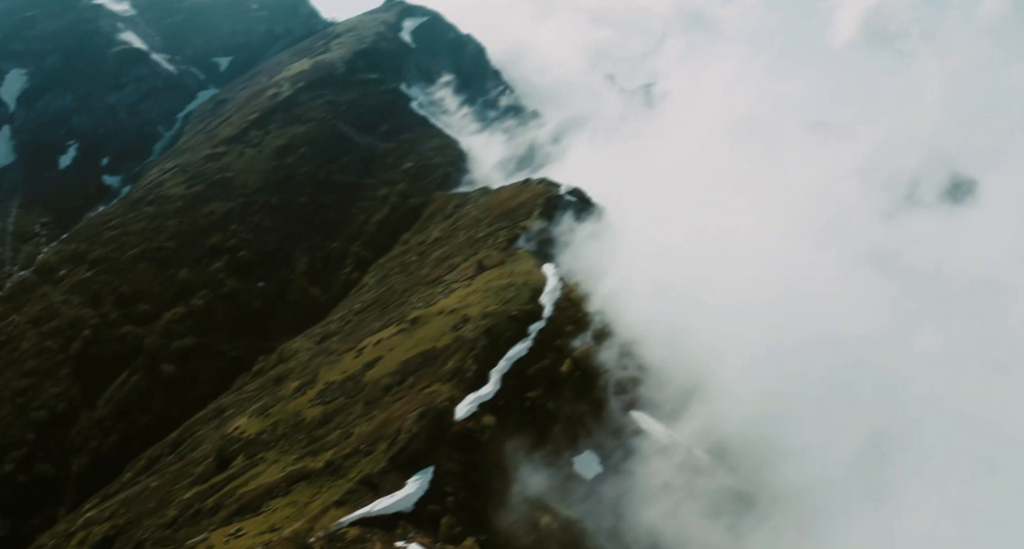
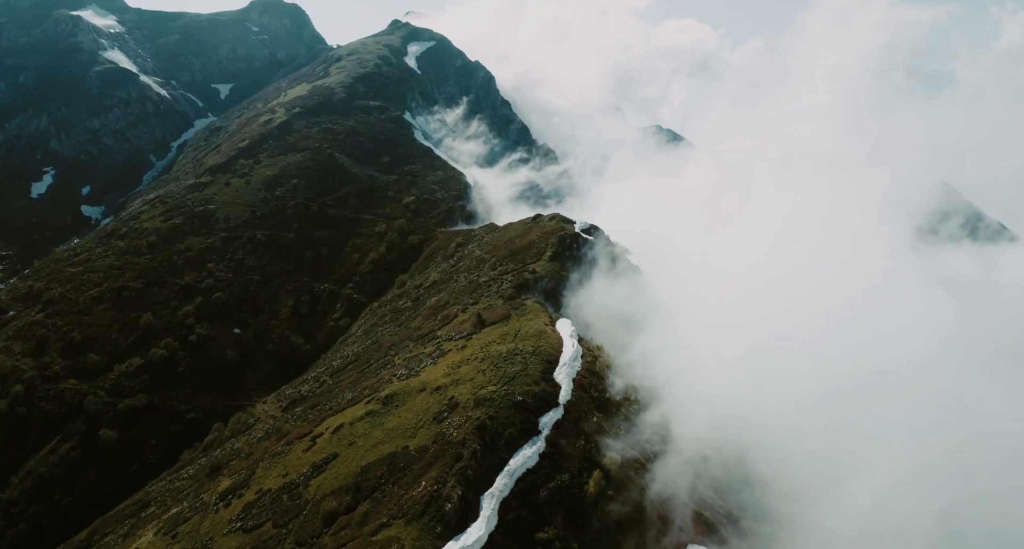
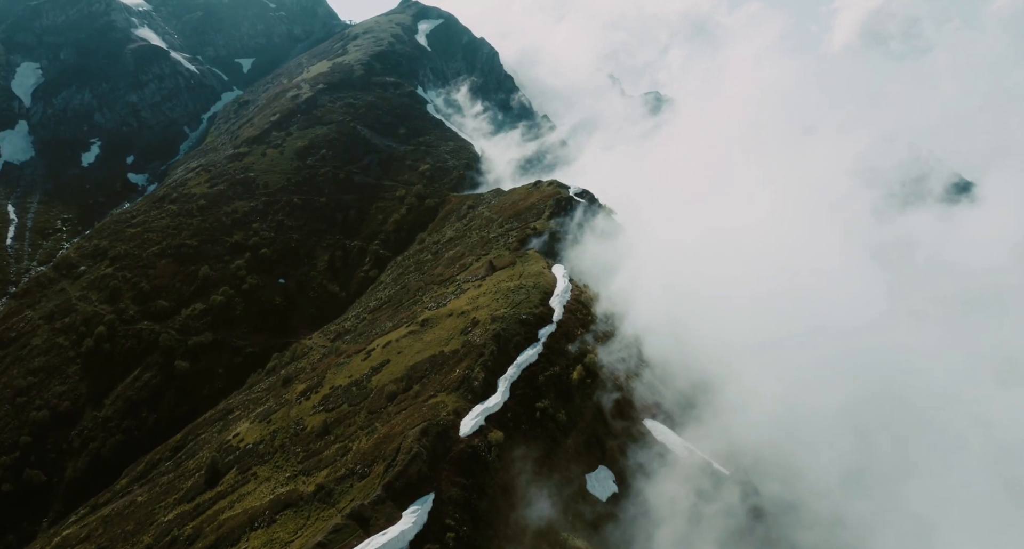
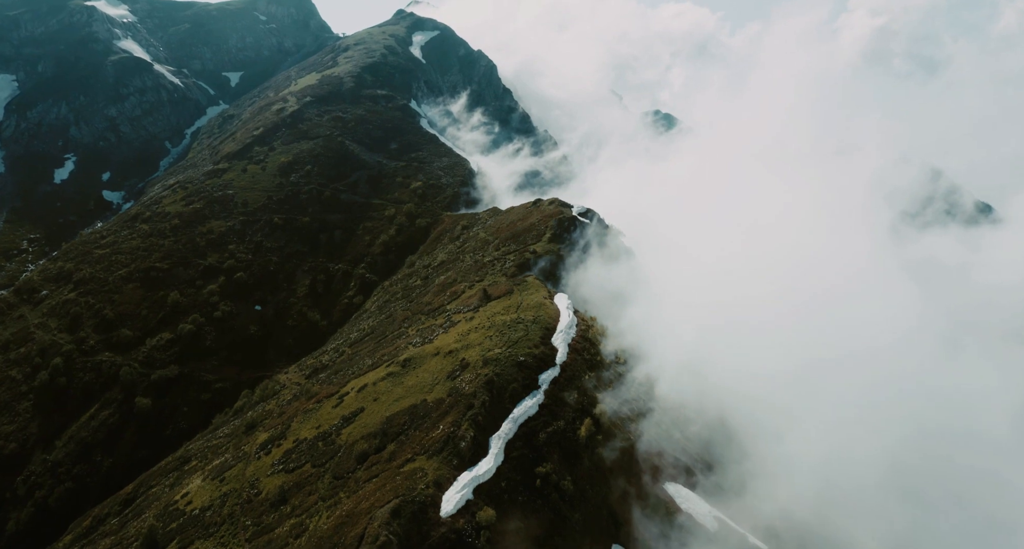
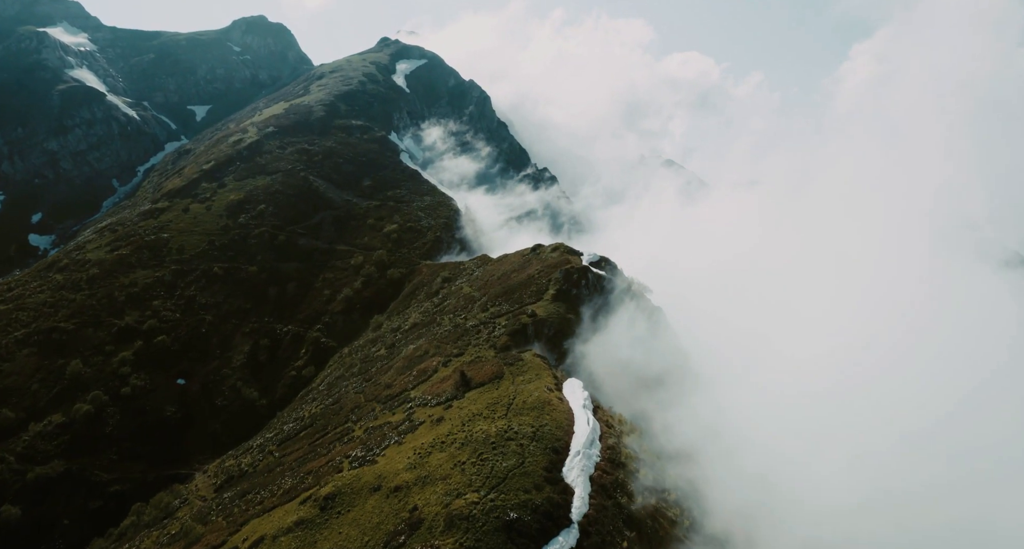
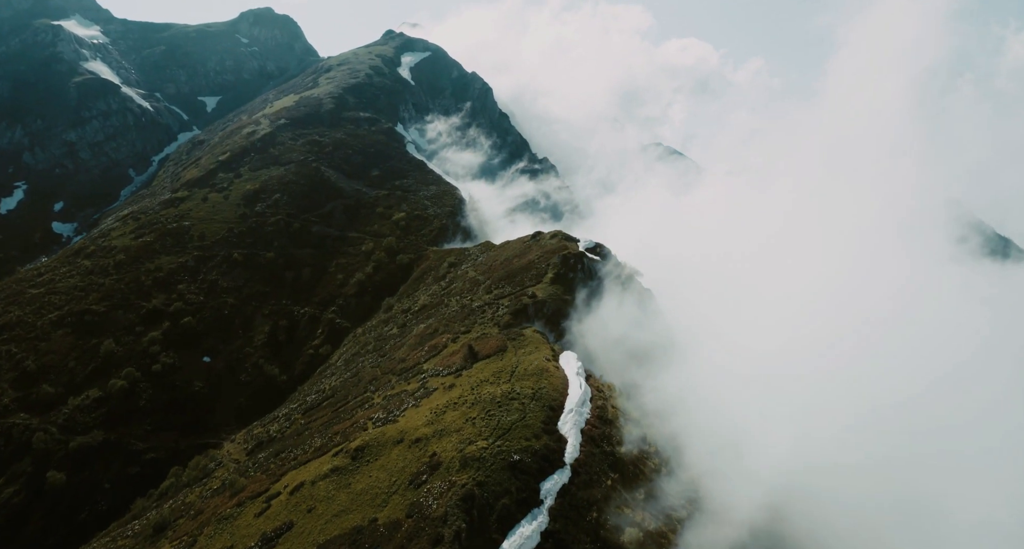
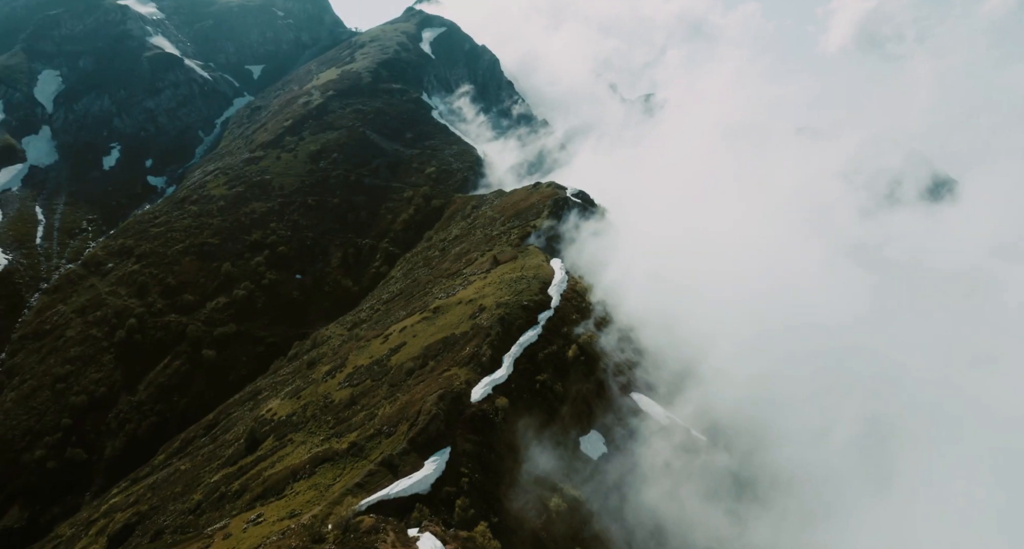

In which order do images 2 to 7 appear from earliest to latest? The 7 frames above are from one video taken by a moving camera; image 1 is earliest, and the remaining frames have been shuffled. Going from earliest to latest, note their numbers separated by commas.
7, 3, 4, 2, 6, 5
